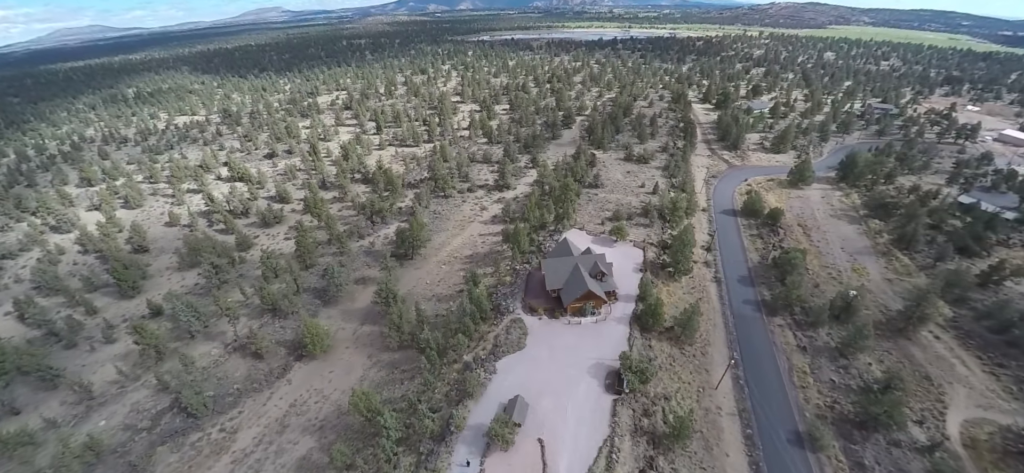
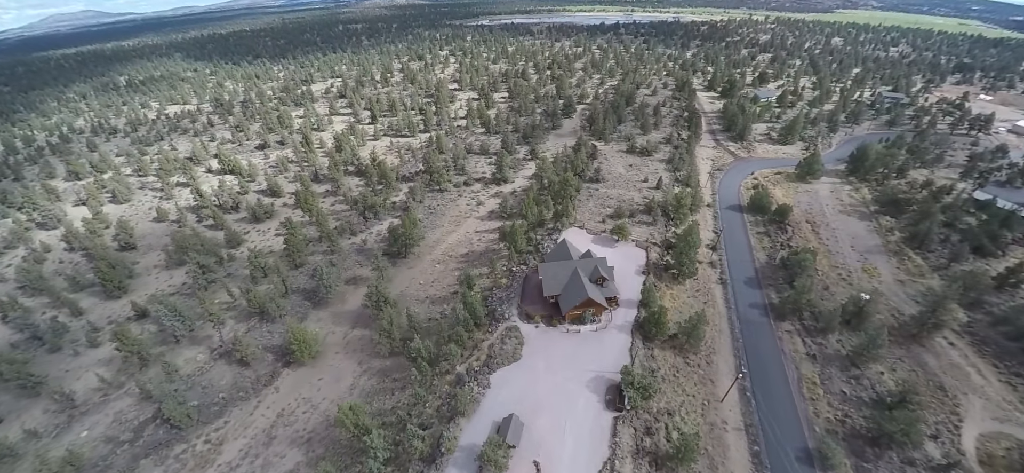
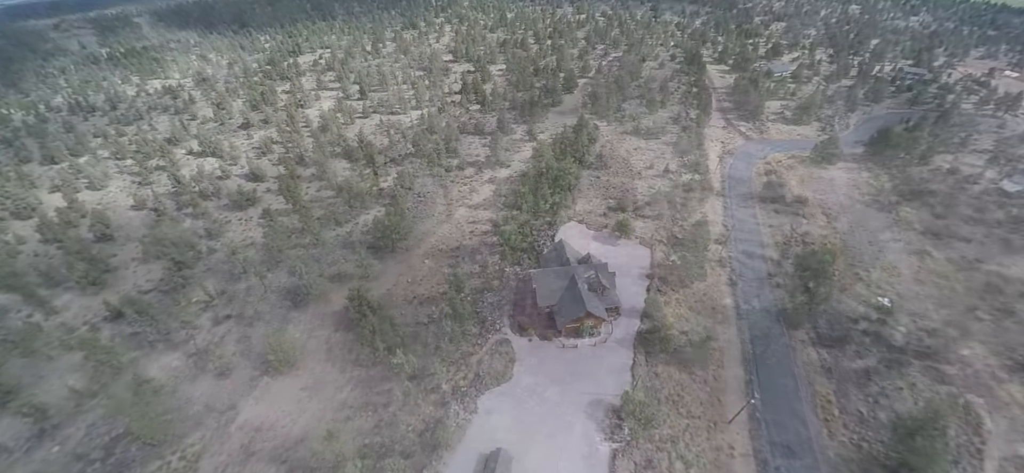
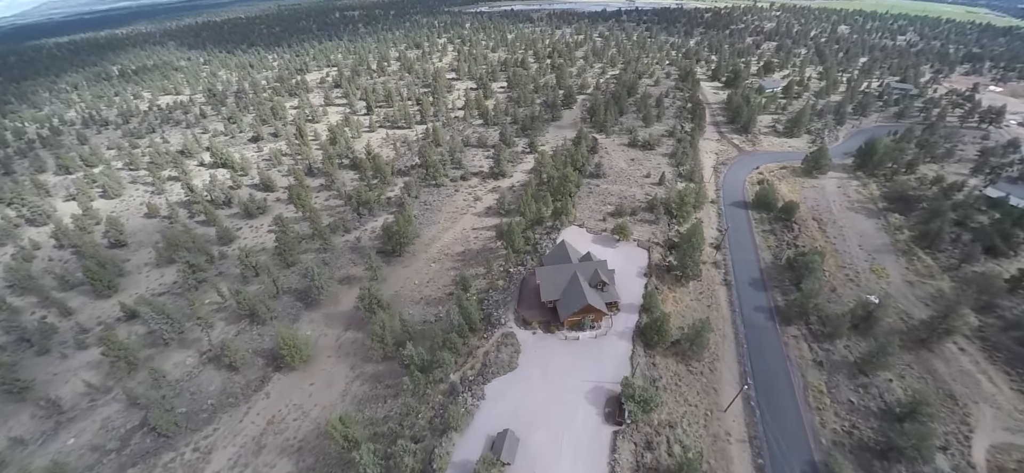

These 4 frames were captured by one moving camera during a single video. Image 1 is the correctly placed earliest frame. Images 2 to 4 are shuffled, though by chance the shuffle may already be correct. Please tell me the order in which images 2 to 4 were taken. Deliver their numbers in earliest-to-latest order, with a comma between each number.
2, 4, 3
